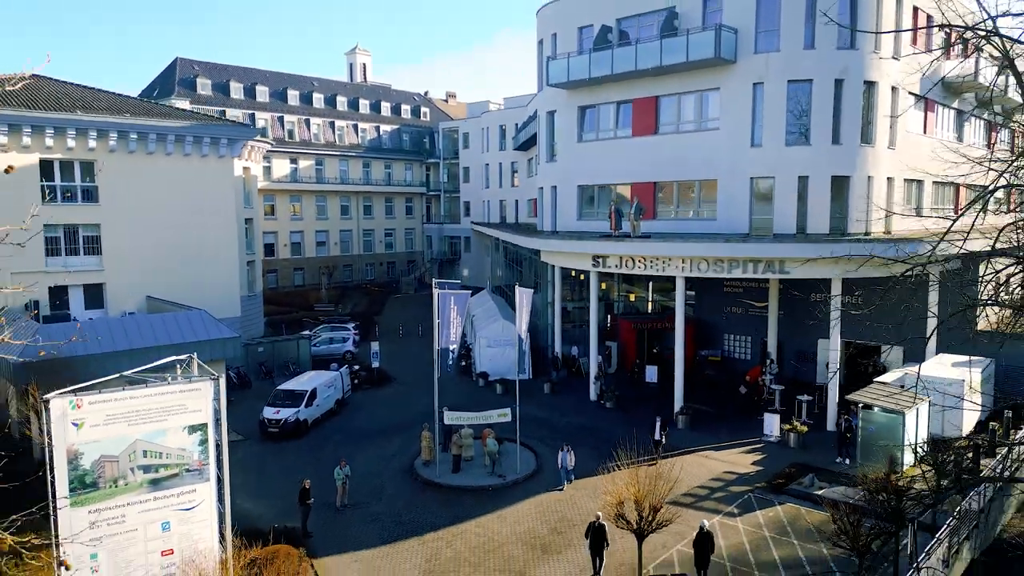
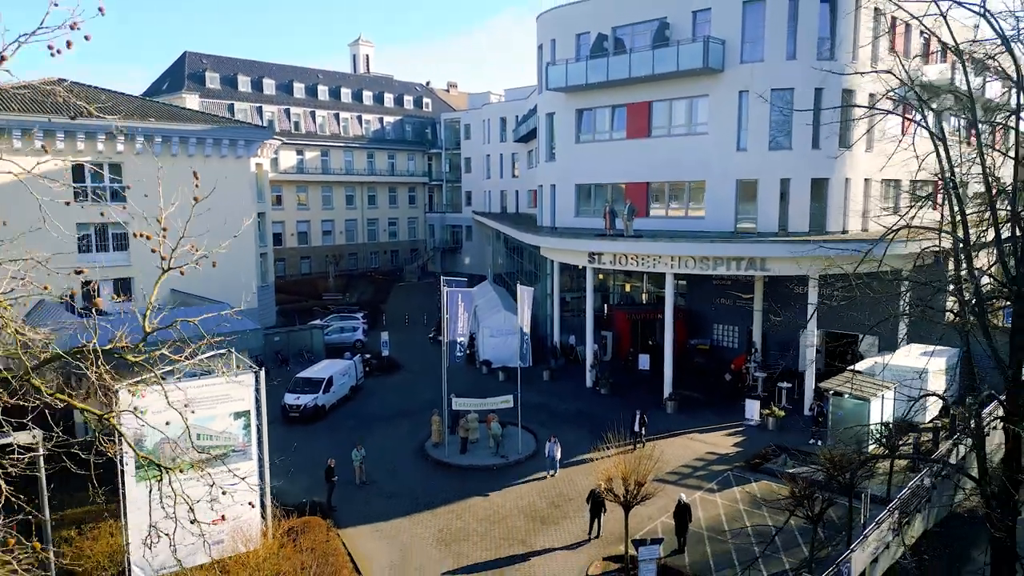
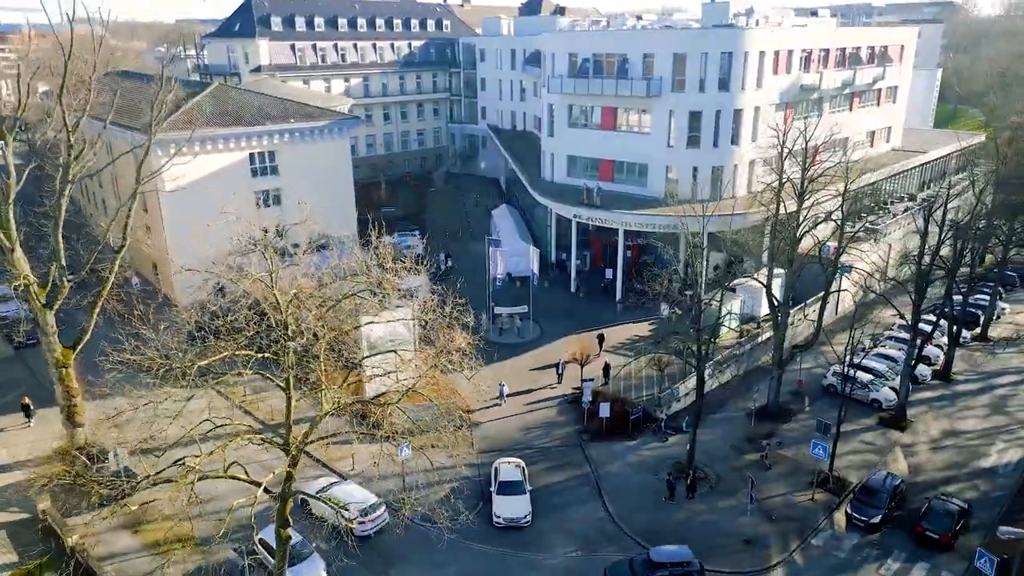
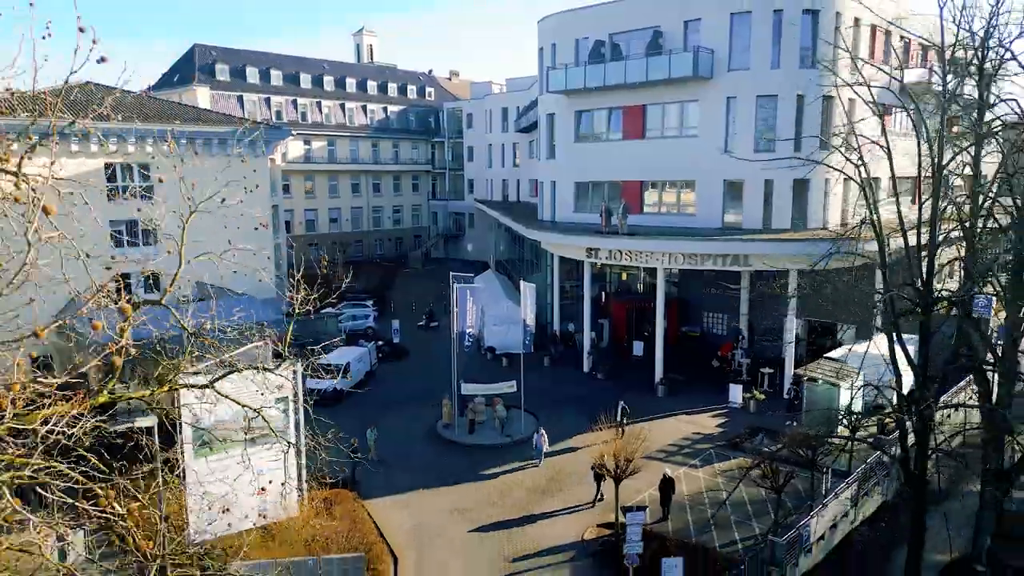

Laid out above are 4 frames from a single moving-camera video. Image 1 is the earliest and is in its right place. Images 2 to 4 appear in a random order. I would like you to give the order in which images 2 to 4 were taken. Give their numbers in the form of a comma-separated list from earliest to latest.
2, 4, 3
